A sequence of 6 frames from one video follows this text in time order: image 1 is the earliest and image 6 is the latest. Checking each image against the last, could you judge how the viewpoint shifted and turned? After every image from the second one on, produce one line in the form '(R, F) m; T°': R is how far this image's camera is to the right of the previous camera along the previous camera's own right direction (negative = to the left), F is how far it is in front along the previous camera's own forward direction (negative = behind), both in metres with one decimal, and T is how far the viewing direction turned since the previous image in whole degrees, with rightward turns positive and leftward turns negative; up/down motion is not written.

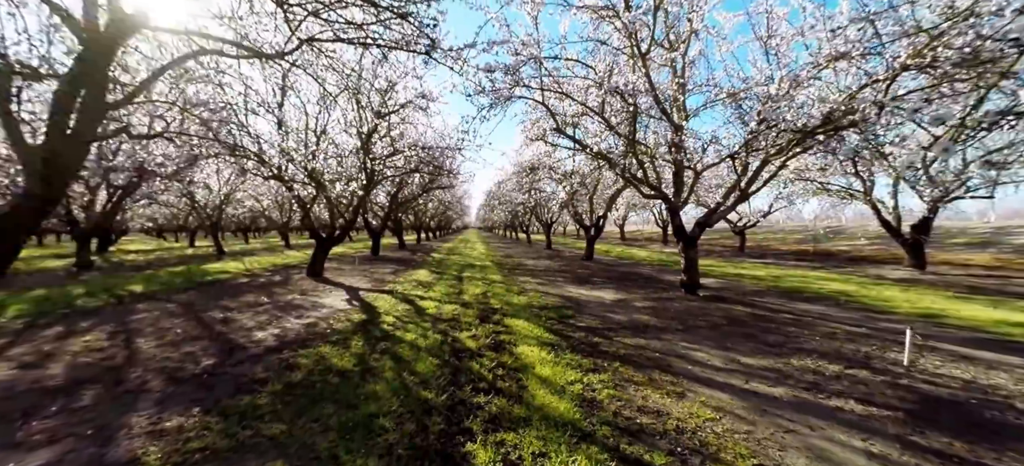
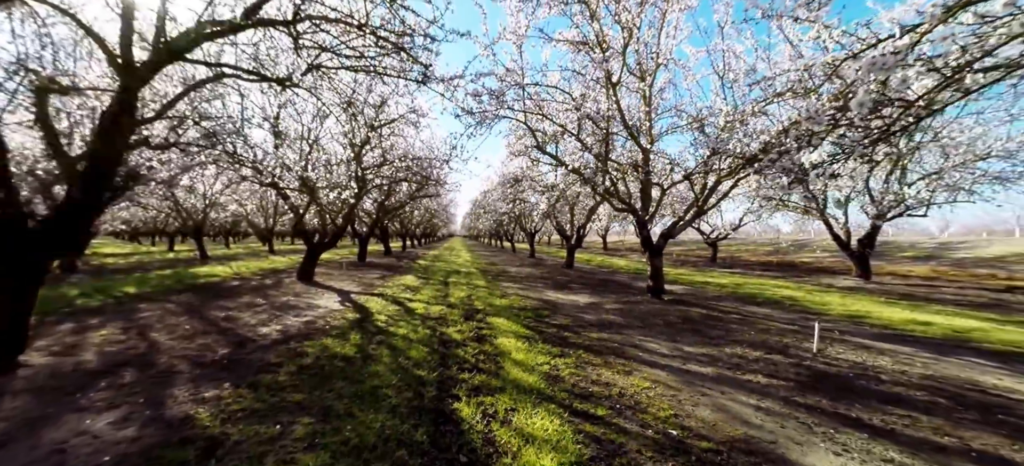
(+0.1, -1.3) m; +2°
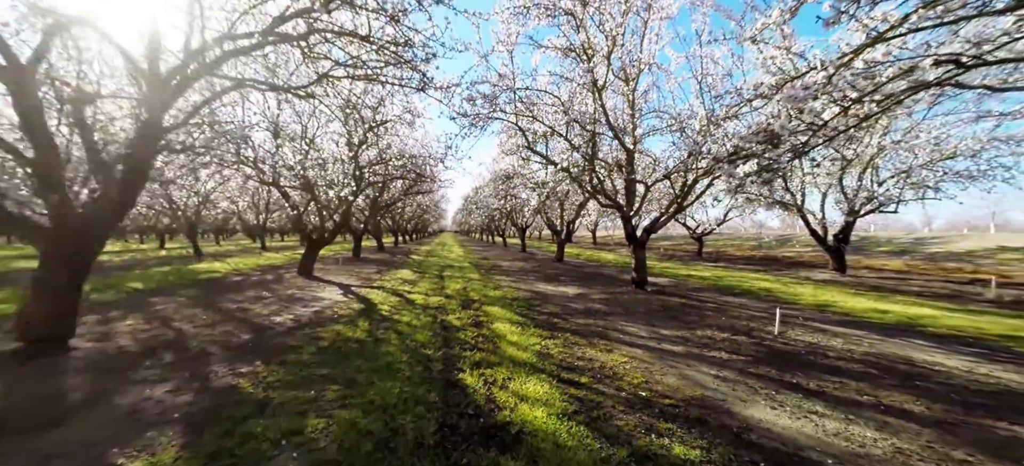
(-0.1, -0.9) m; +1°
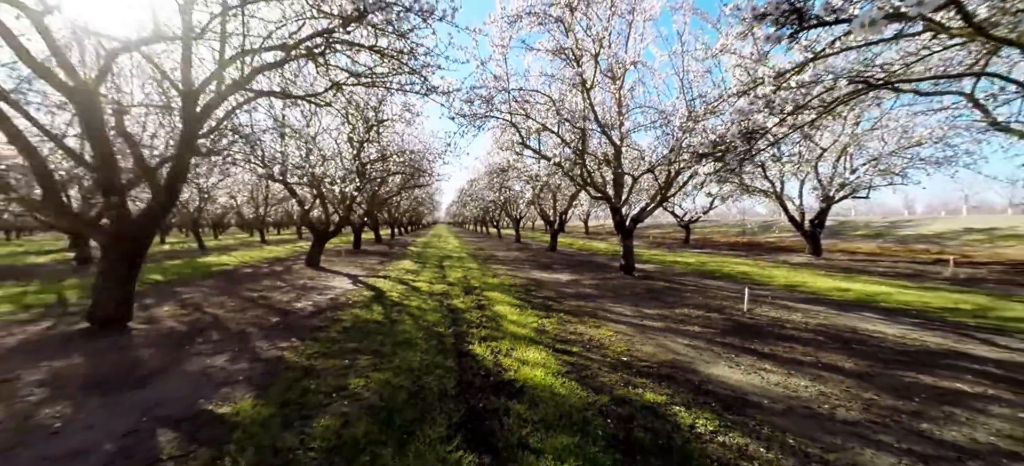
(-0.1, -1.1) m; +1°
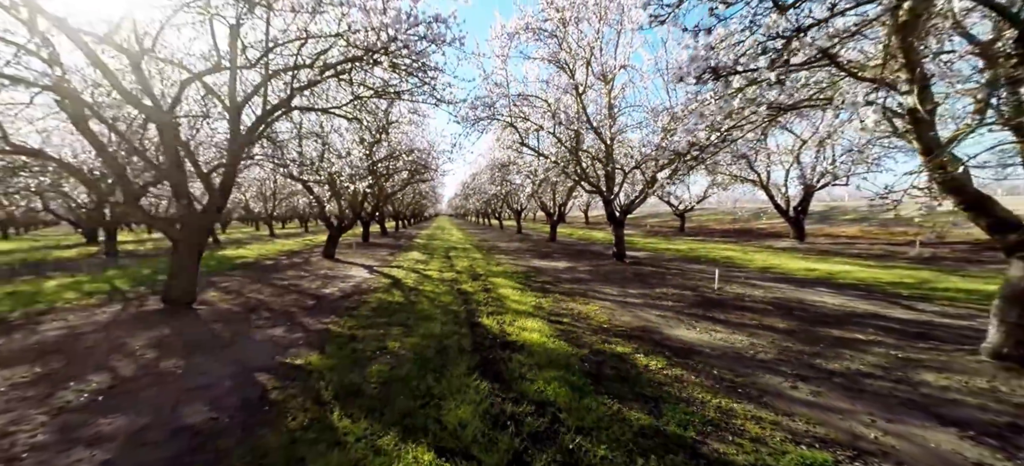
(0.0, -1.6) m; 0°
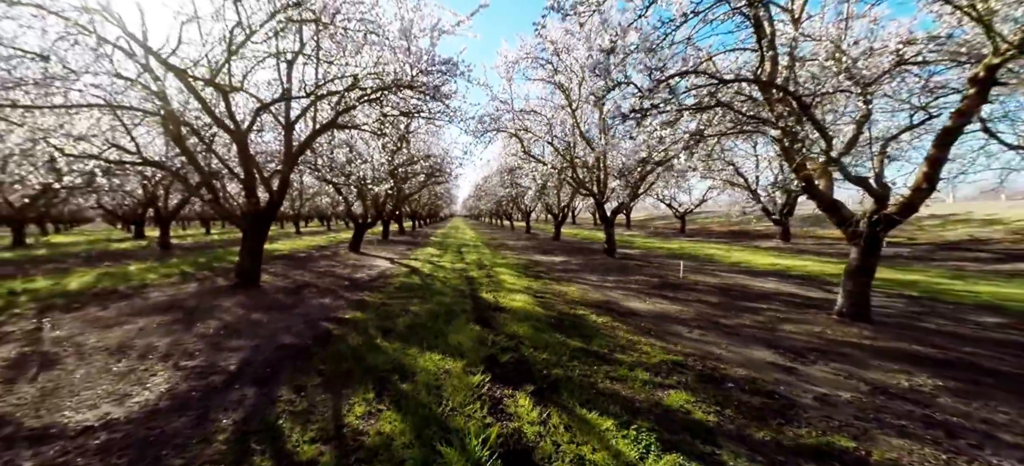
(+0.6, -2.5) m; -2°
